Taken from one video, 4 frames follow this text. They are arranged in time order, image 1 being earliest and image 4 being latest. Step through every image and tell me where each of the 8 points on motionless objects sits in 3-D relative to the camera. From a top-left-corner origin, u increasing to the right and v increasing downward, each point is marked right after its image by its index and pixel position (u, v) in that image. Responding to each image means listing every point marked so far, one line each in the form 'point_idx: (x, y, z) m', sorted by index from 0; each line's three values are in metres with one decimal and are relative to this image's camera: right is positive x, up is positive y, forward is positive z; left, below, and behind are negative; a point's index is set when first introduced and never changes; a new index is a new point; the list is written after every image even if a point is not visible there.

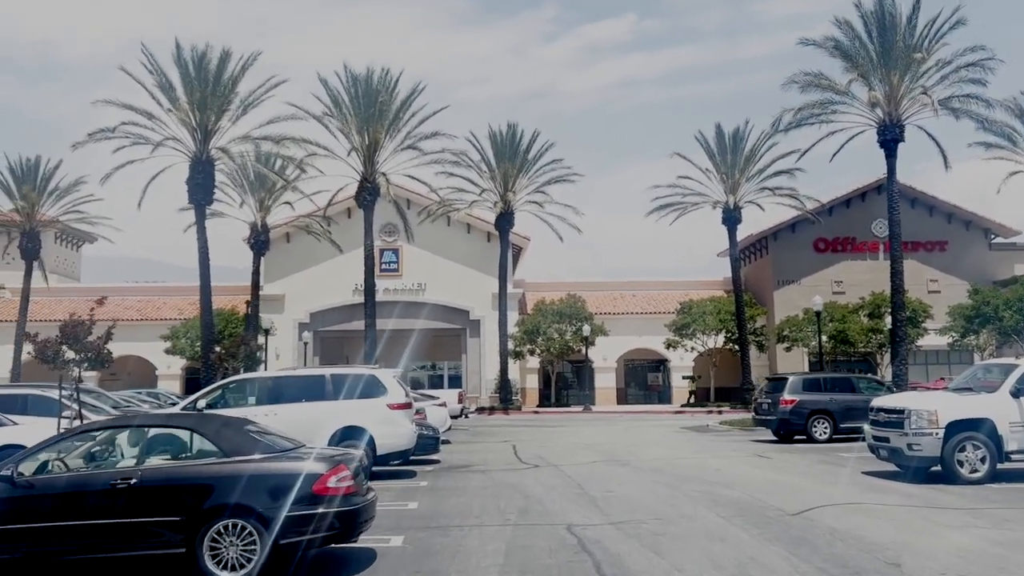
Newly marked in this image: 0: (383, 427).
0: (-2.4, -2.5, +16.1) m
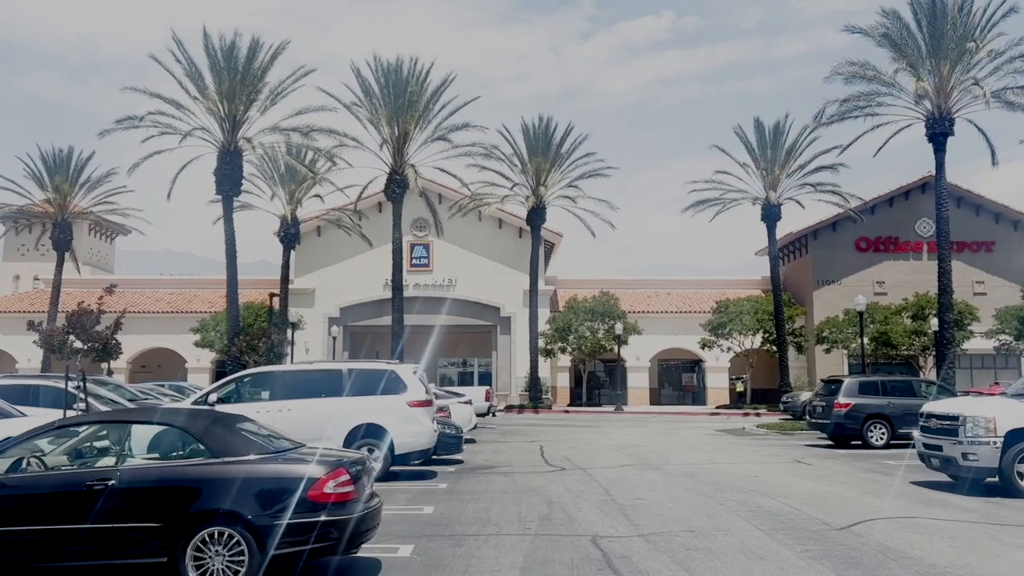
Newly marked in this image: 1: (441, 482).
0: (-1.9, -2.3, +15.3) m
1: (-1.2, -3.3, +15.0) m
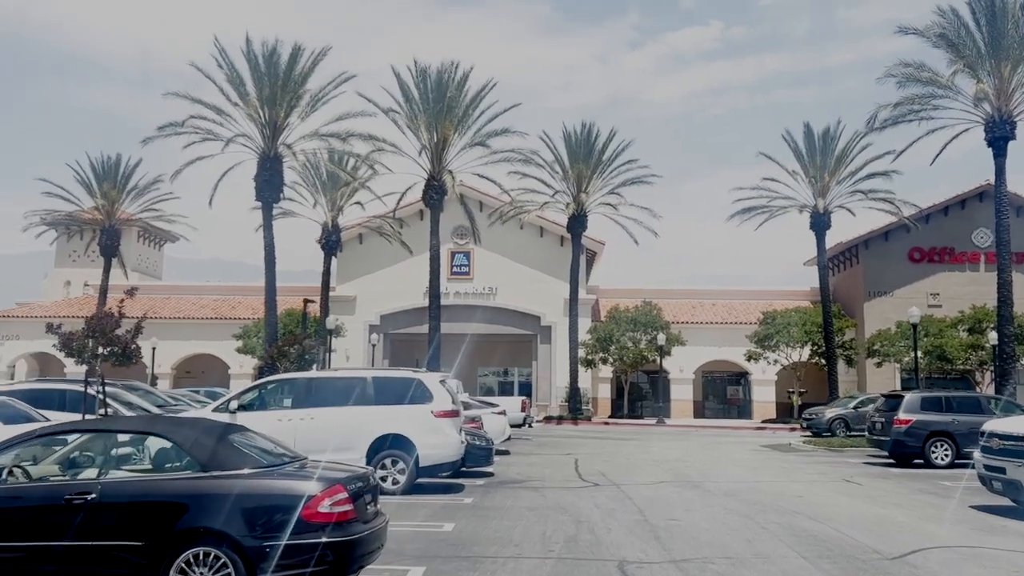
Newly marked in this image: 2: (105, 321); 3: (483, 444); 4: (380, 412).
0: (-1.4, -2.4, +14.7) m
1: (-0.7, -3.4, +14.4) m
2: (-6.9, -0.5, +15.1) m
3: (-0.6, -3.1, +17.9) m
4: (-2.2, -2.1, +14.8) m
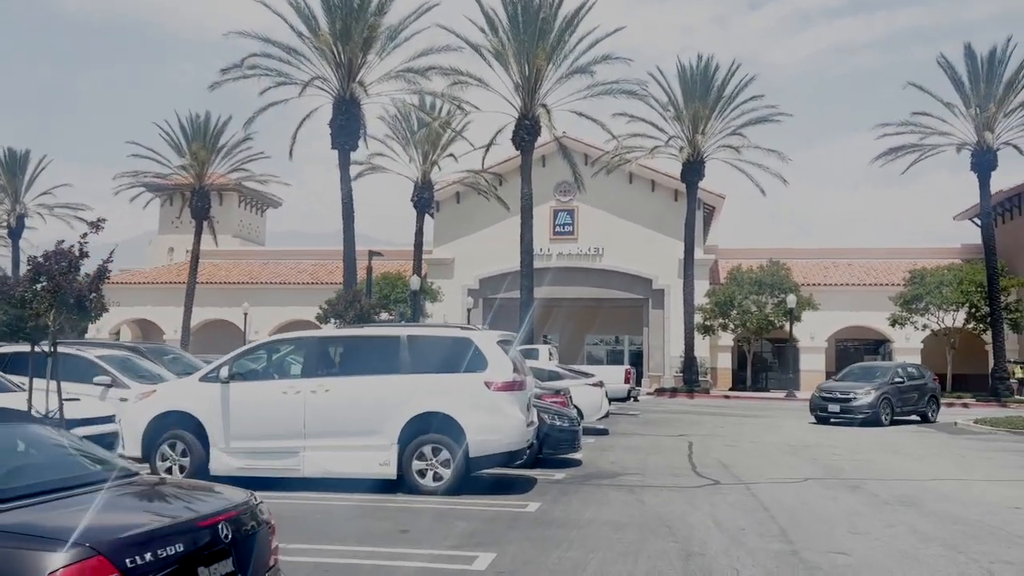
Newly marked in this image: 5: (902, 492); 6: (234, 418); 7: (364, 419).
0: (-0.4, -1.5, +10.8) m
1: (+0.2, -2.5, +10.4) m
2: (-5.8, +0.3, +11.8) m
3: (+0.8, -2.1, +13.8) m
4: (-1.2, -1.2, +11.0) m
5: (+5.1, -2.6, +11.6) m
6: (-3.4, -1.6, +11.1) m
7: (-1.8, -1.6, +10.9) m
